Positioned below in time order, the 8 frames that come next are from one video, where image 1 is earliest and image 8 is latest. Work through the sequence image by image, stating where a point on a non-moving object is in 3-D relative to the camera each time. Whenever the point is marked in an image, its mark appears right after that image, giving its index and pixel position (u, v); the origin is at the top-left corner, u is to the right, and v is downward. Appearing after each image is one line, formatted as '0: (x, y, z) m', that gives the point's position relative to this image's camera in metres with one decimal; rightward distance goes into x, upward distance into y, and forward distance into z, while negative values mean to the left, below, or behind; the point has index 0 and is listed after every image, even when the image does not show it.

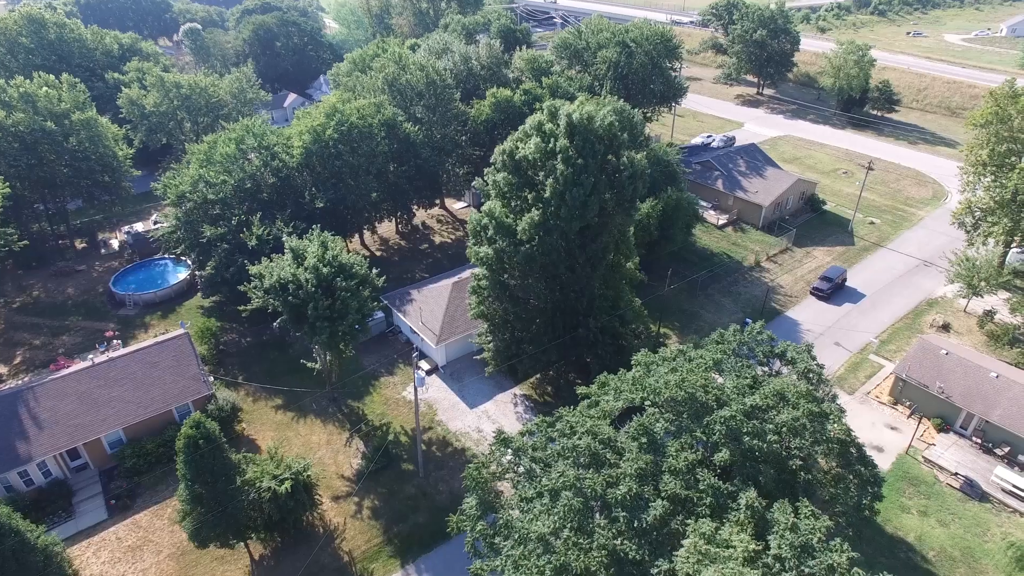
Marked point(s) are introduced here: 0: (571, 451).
0: (+1.5, -4.5, +16.0) m
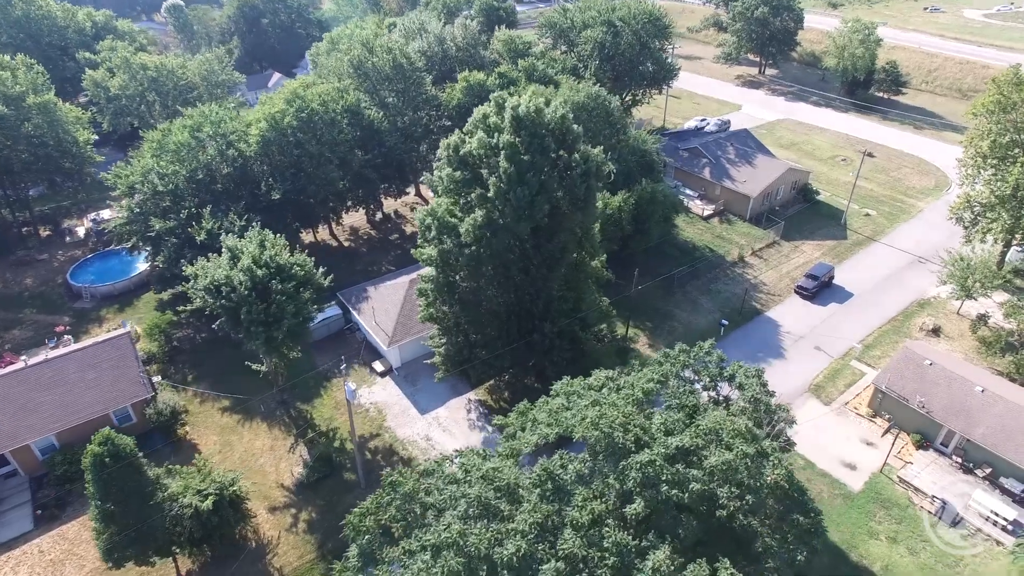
0: (-1.2, -5.2, +14.4) m
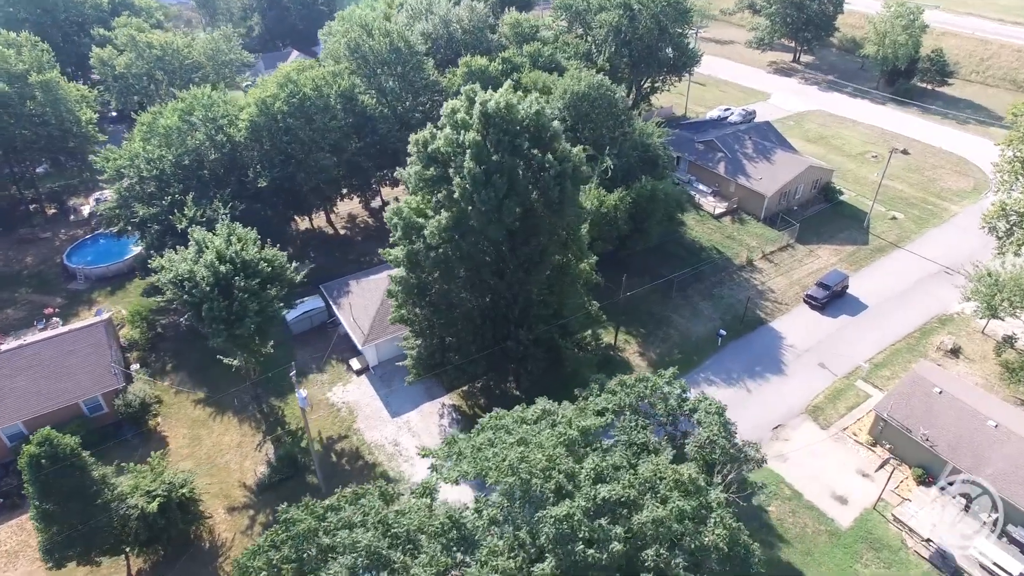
0: (-3.4, -5.8, +13.2) m
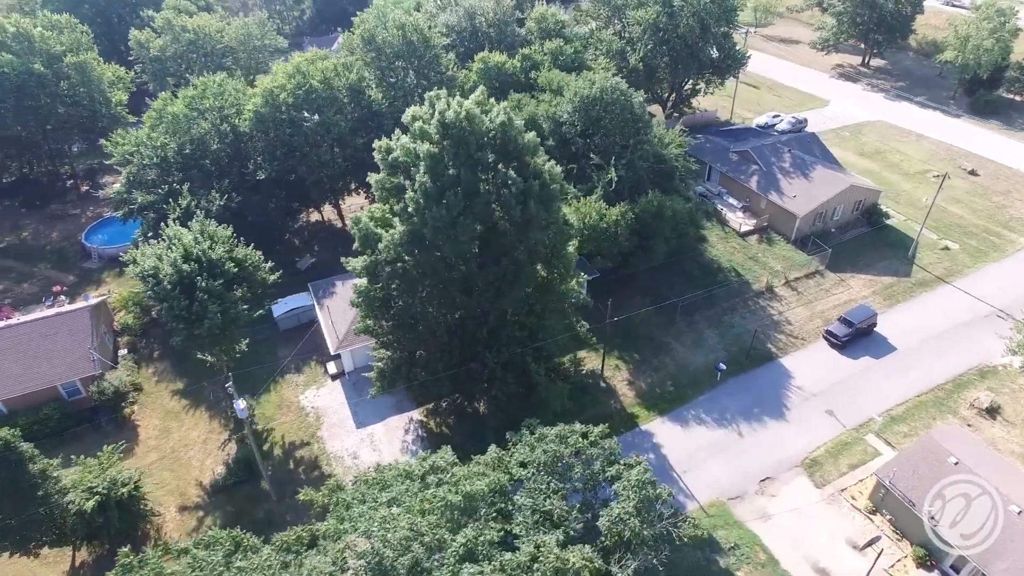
0: (-6.6, -6.5, +12.0) m
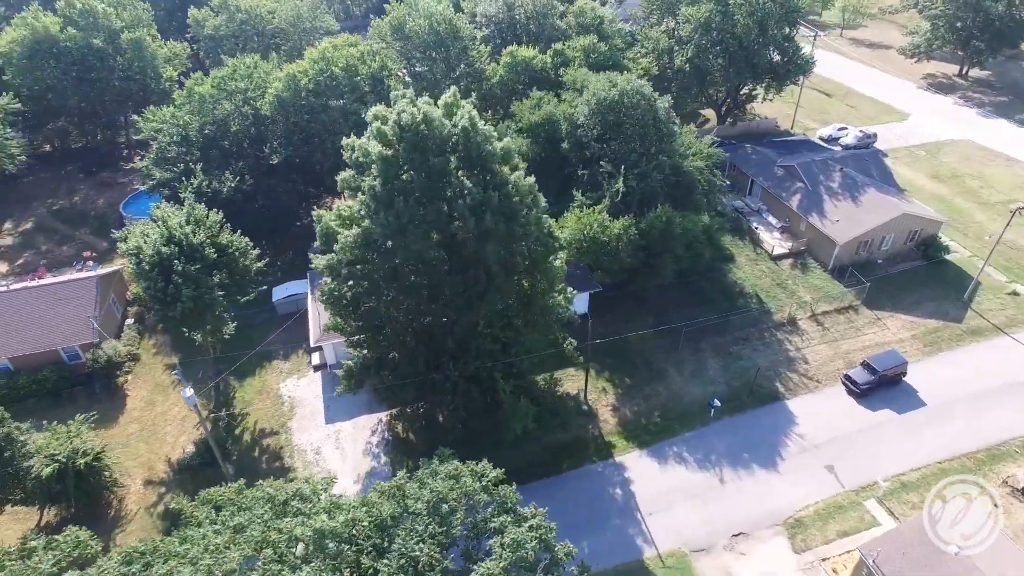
0: (-10.0, -6.5, +11.8) m
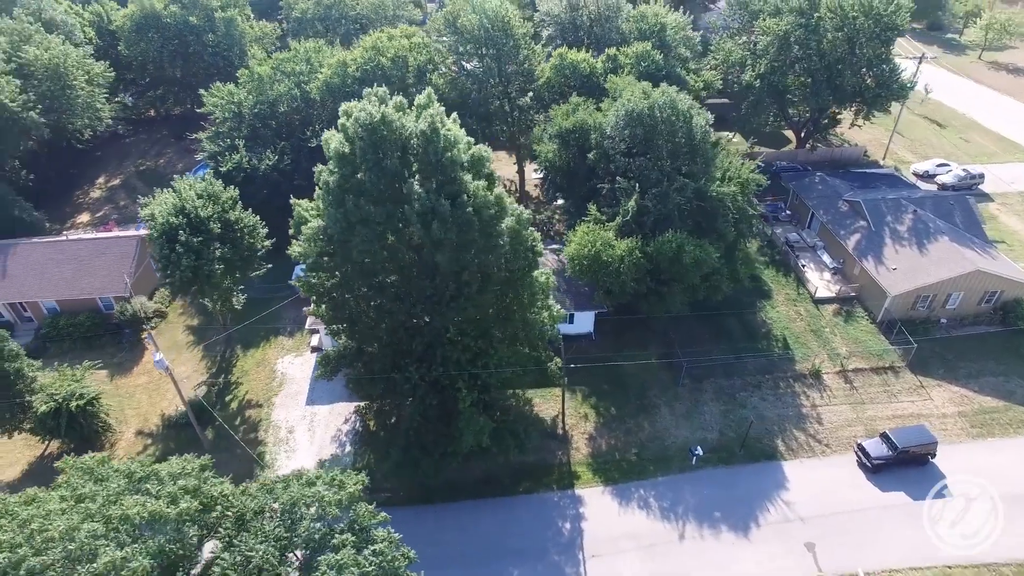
0: (-14.1, -5.6, +13.0) m
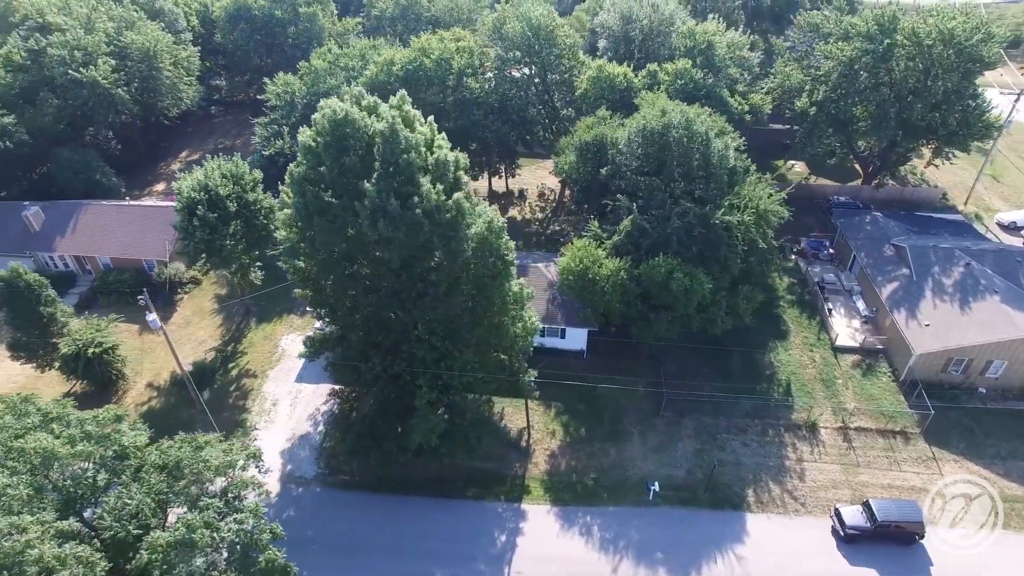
0: (-17.6, -3.9, +15.4) m
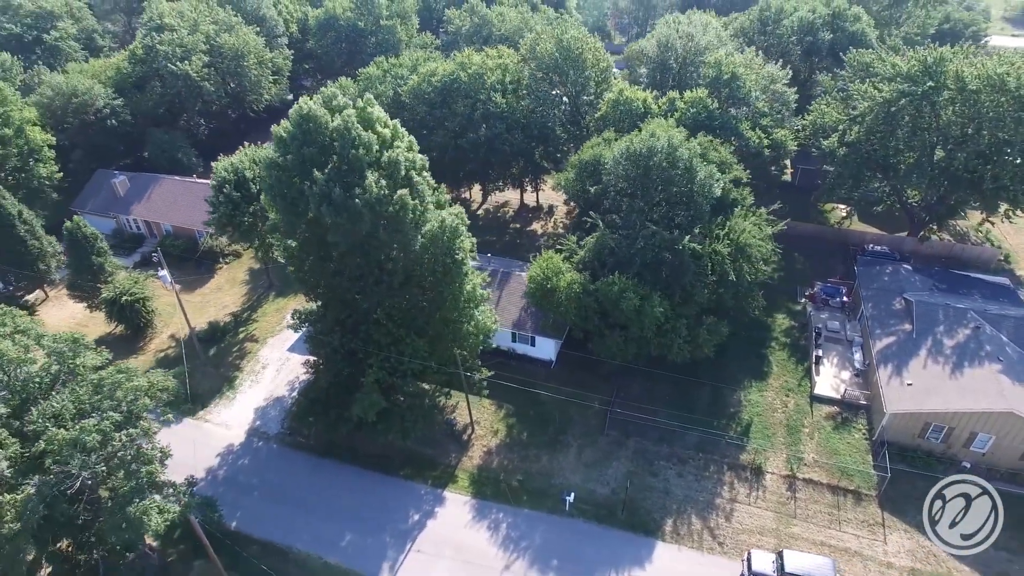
0: (-21.7, -1.2, +20.1) m
